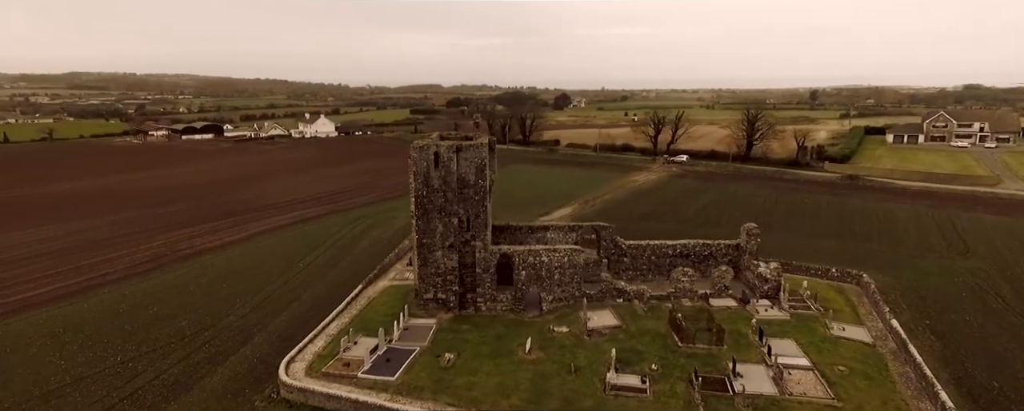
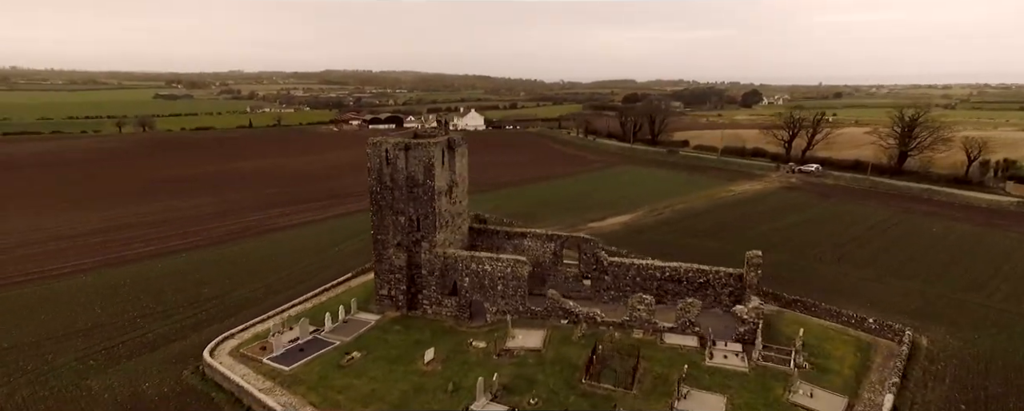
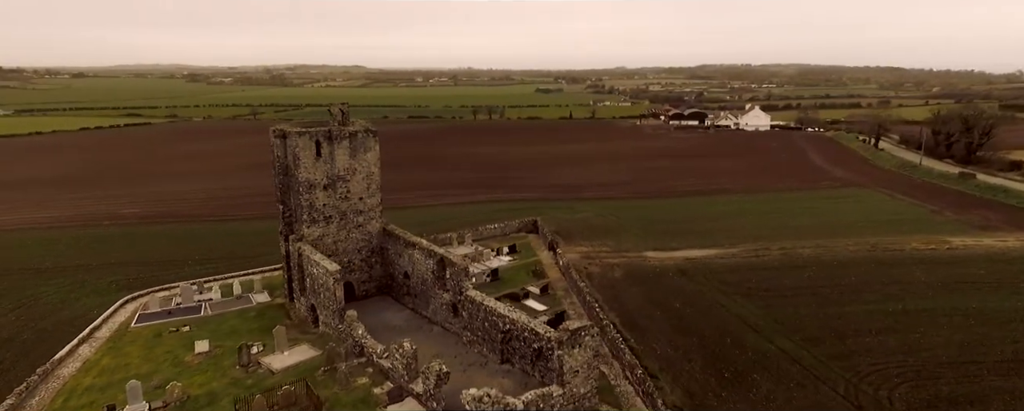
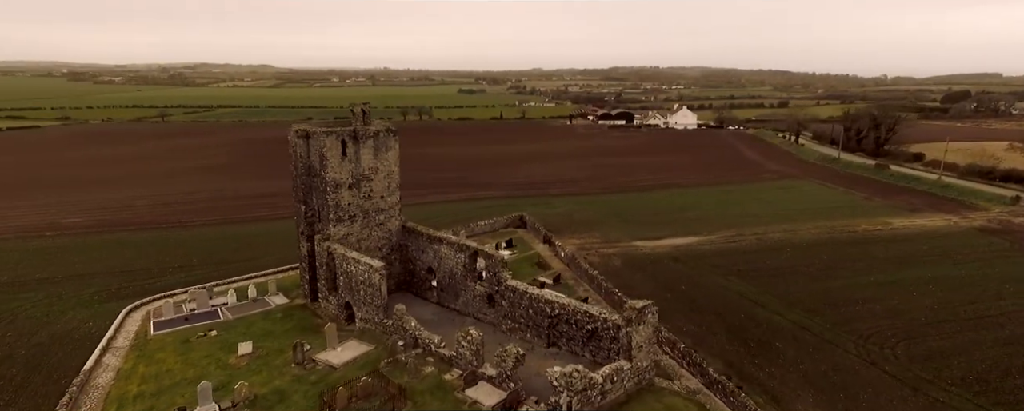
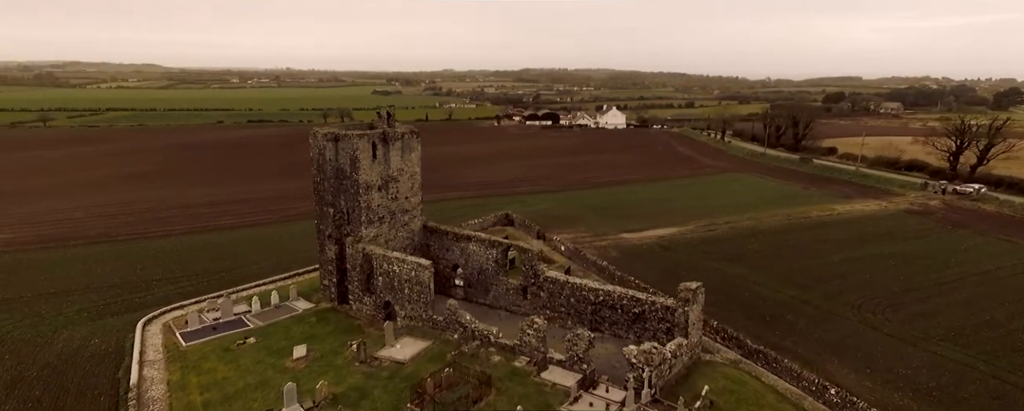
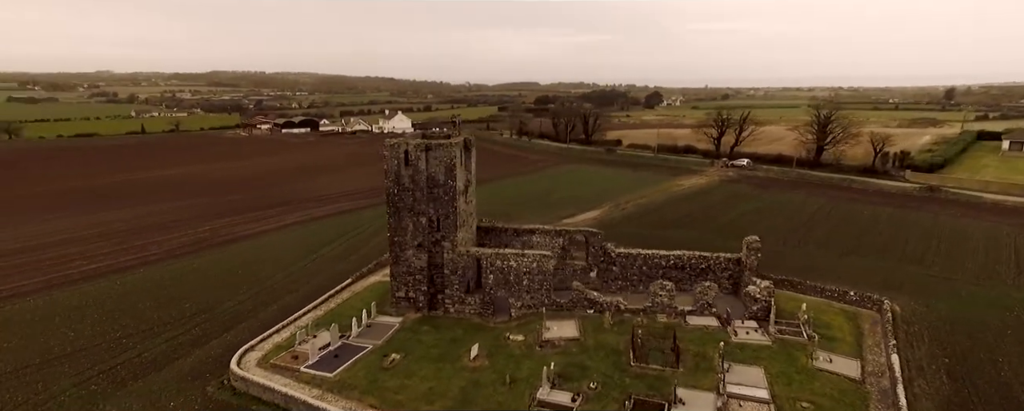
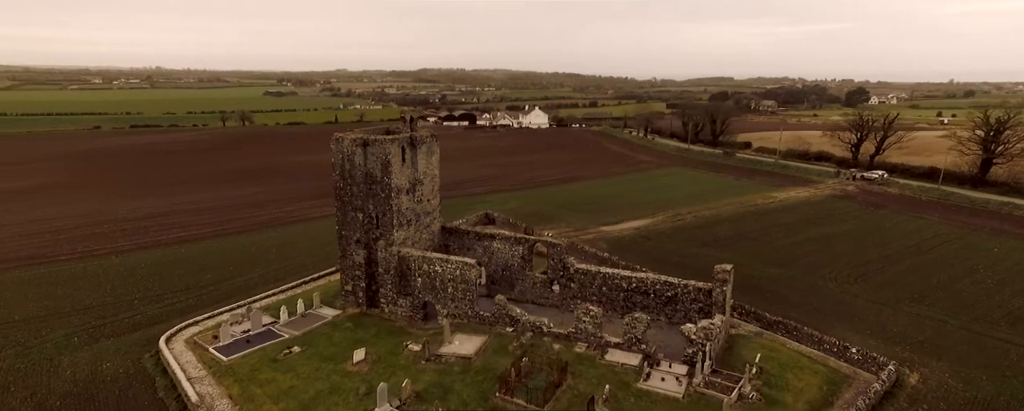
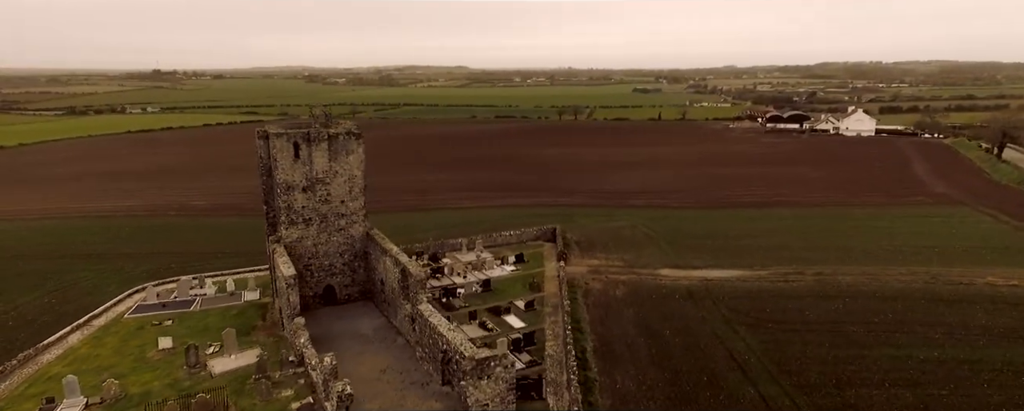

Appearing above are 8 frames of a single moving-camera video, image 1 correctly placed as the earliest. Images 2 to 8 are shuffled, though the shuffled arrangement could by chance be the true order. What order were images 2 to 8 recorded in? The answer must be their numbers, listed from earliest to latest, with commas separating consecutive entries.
6, 2, 7, 5, 4, 3, 8
